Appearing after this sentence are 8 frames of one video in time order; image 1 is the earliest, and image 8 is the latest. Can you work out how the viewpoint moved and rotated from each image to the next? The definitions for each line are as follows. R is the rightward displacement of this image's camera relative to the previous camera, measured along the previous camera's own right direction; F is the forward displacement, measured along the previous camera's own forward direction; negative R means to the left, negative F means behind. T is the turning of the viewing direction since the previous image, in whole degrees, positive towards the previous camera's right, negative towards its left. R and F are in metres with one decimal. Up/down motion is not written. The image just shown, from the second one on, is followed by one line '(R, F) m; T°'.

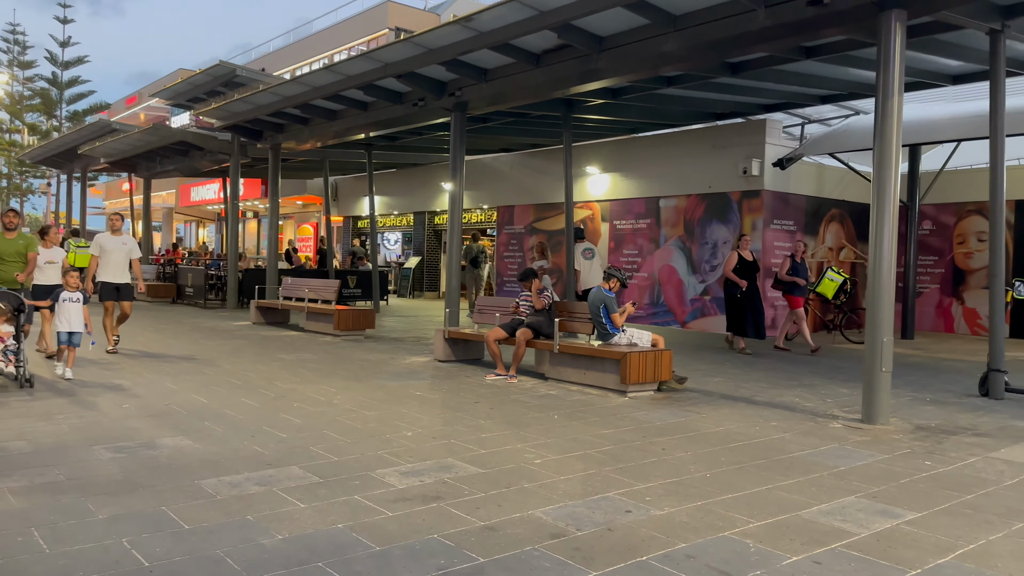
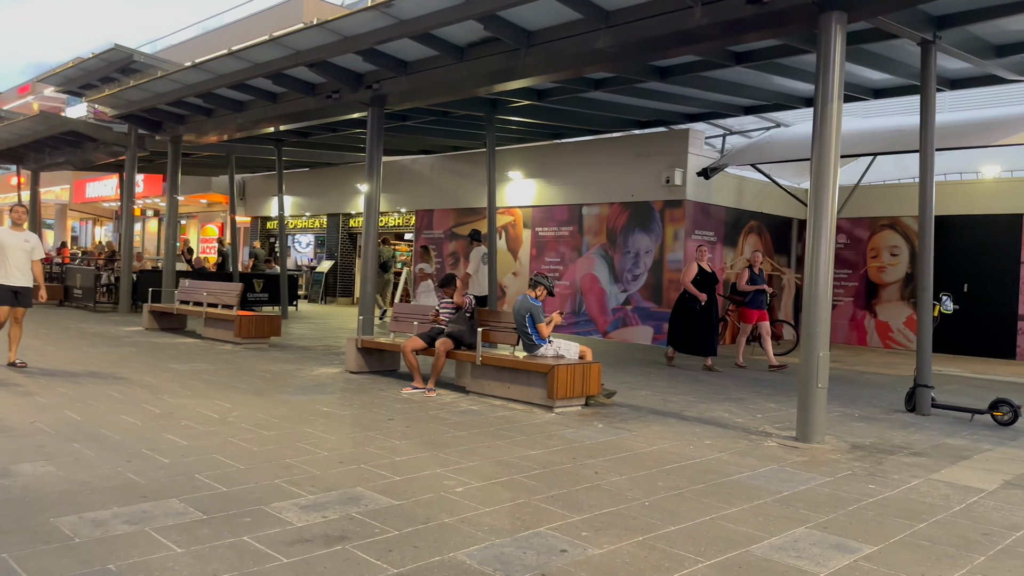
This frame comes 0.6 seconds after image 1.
(0.0, +0.6) m; +6°
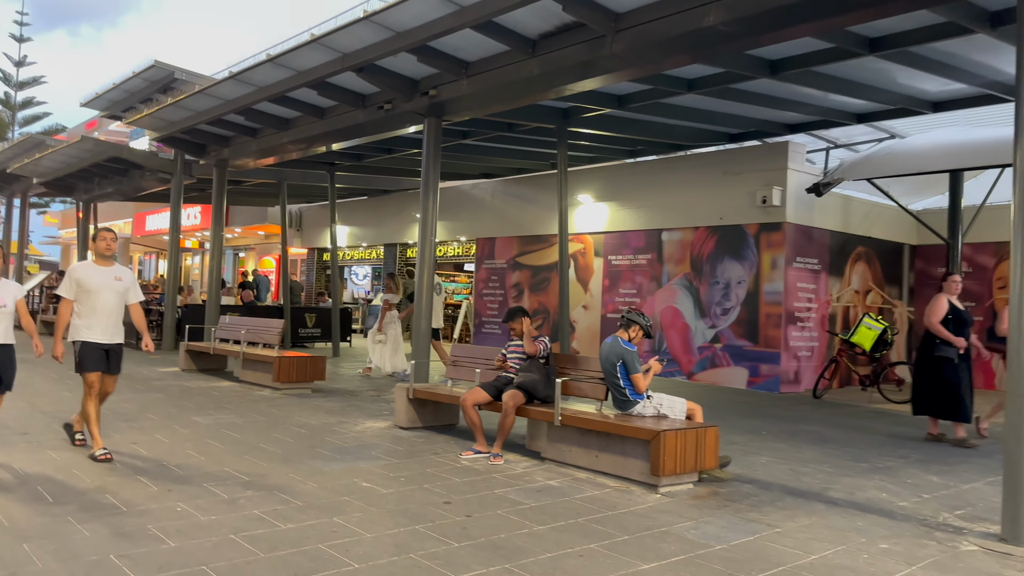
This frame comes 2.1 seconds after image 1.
(-0.2, +1.6) m; -4°
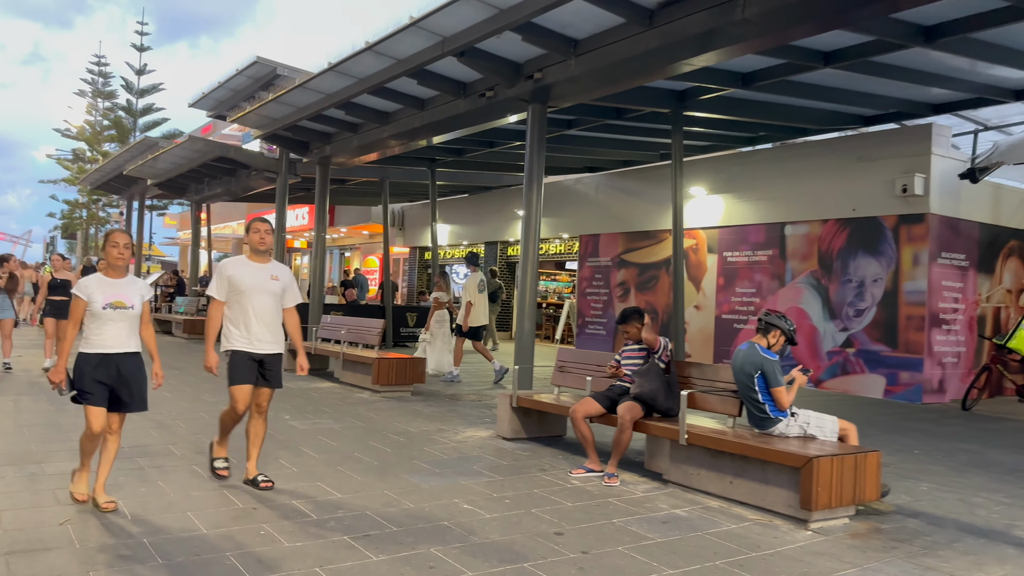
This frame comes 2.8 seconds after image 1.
(-0.1, +0.7) m; -7°
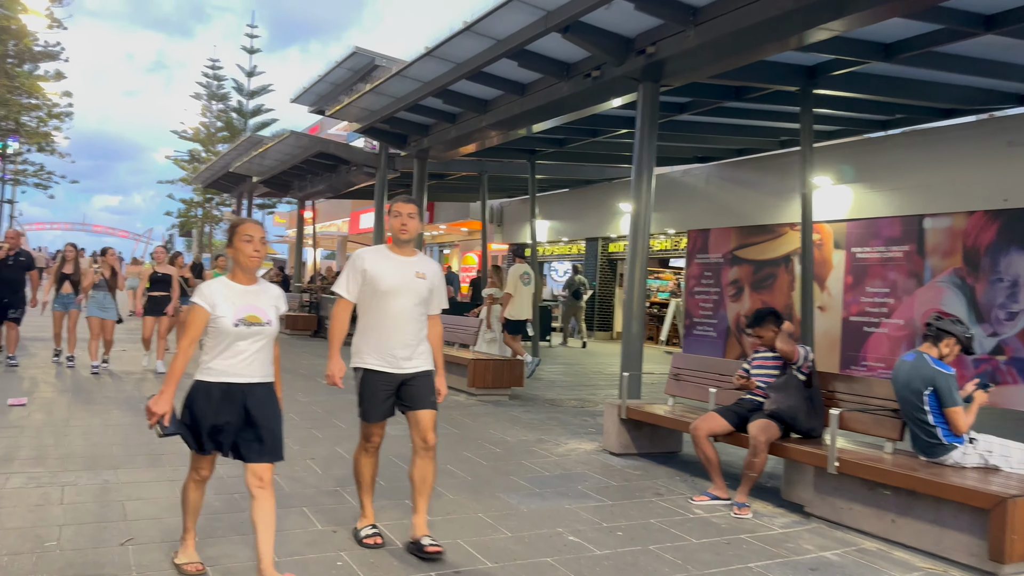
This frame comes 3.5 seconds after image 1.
(-0.1, +0.7) m; -7°
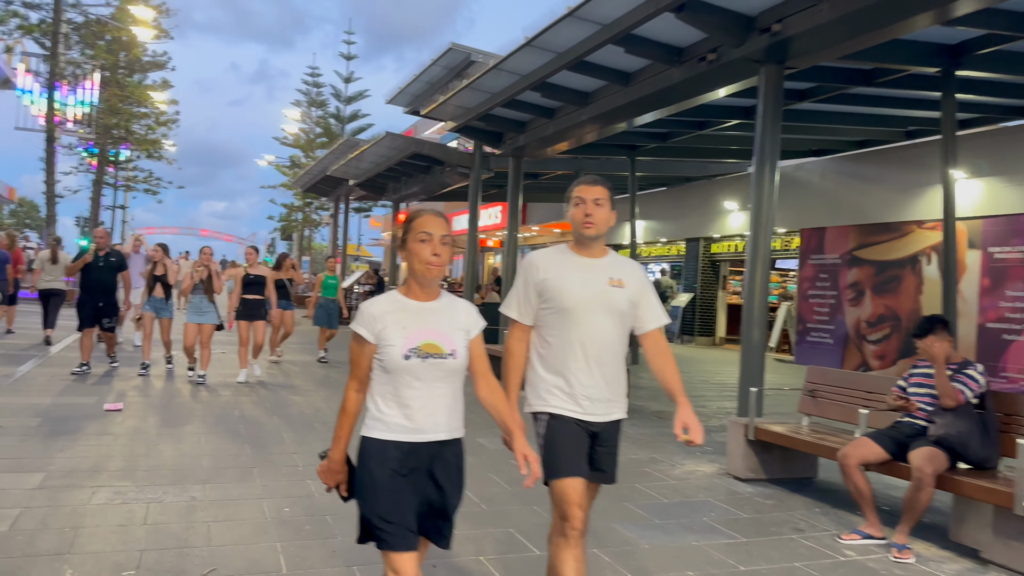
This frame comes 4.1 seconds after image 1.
(-0.2, +0.5) m; -6°
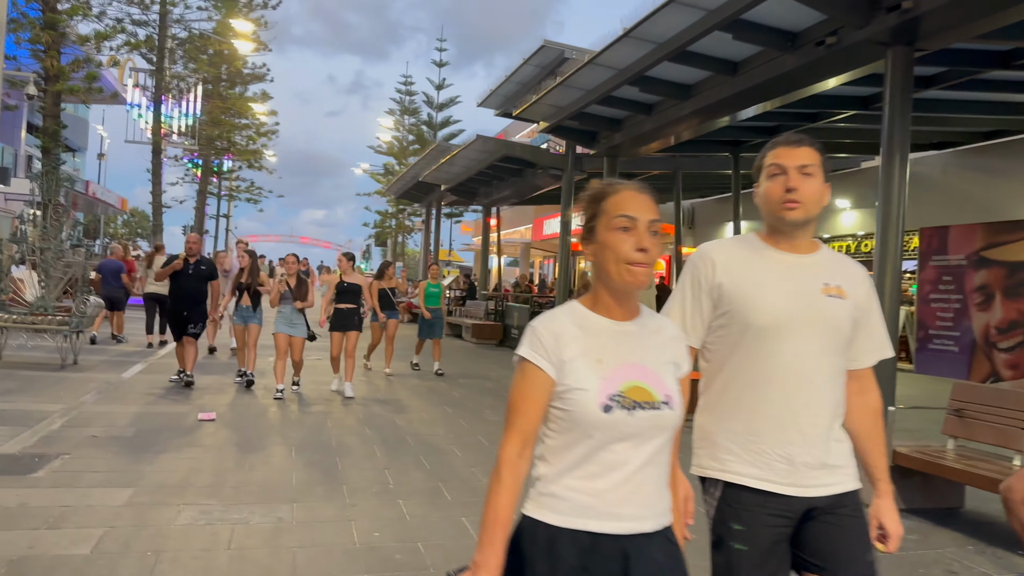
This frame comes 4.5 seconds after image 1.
(-0.1, +0.4) m; -6°
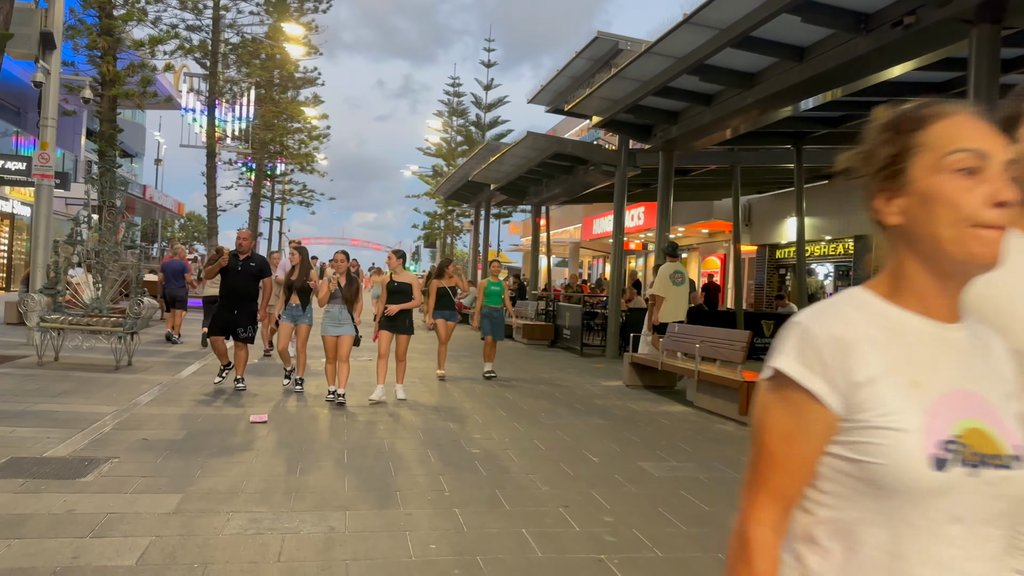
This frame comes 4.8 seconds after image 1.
(-0.1, +0.3) m; -3°
